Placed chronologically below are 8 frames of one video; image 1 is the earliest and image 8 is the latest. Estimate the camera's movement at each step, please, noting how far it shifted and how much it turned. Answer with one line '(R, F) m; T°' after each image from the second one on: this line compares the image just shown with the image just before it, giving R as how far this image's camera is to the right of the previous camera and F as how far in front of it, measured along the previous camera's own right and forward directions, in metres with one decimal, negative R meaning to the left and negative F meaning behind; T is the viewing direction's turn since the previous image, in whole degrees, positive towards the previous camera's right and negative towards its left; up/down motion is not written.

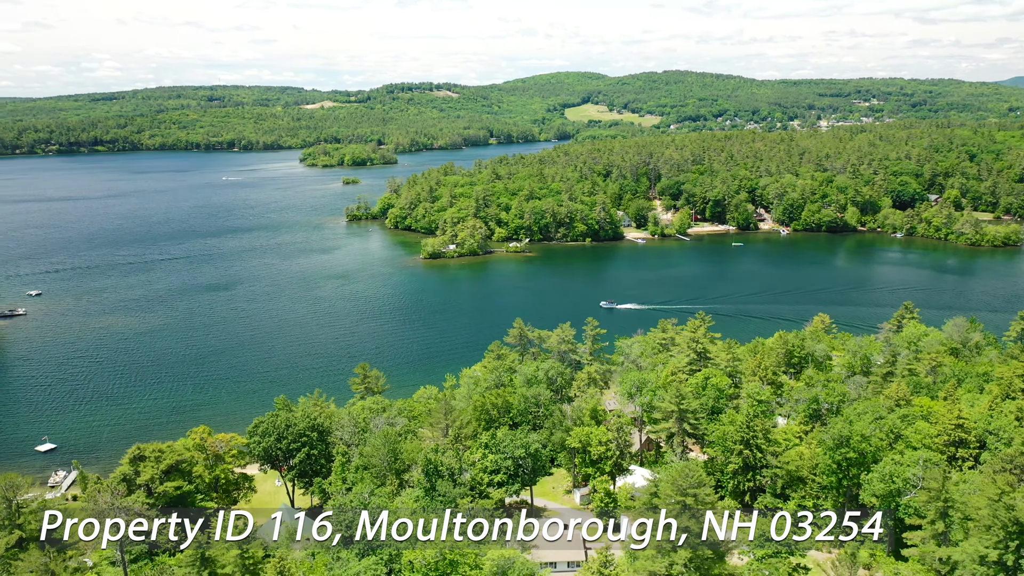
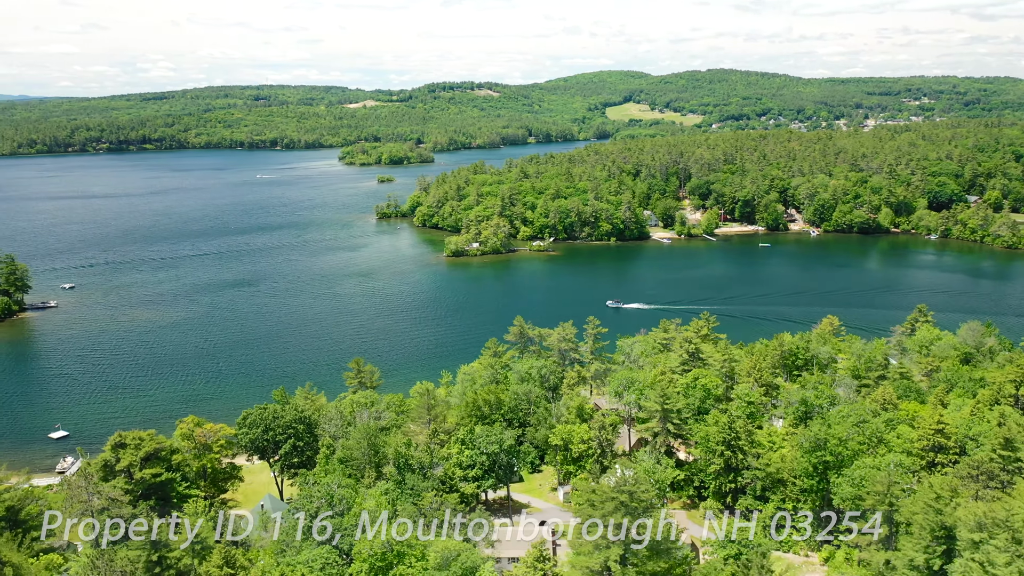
(+2.1, 0.0) m; -2°
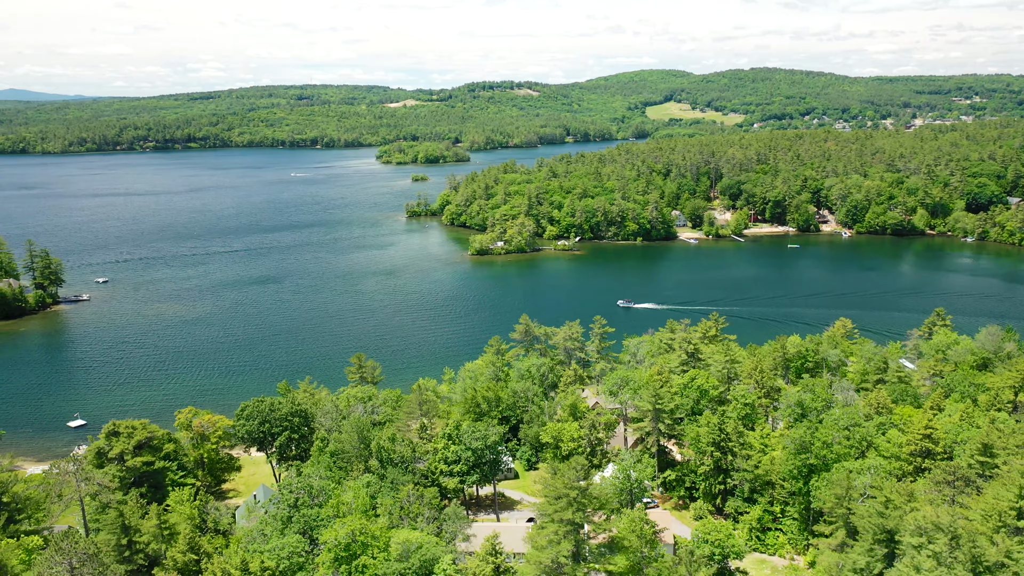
(+1.7, -0.1) m; -2°
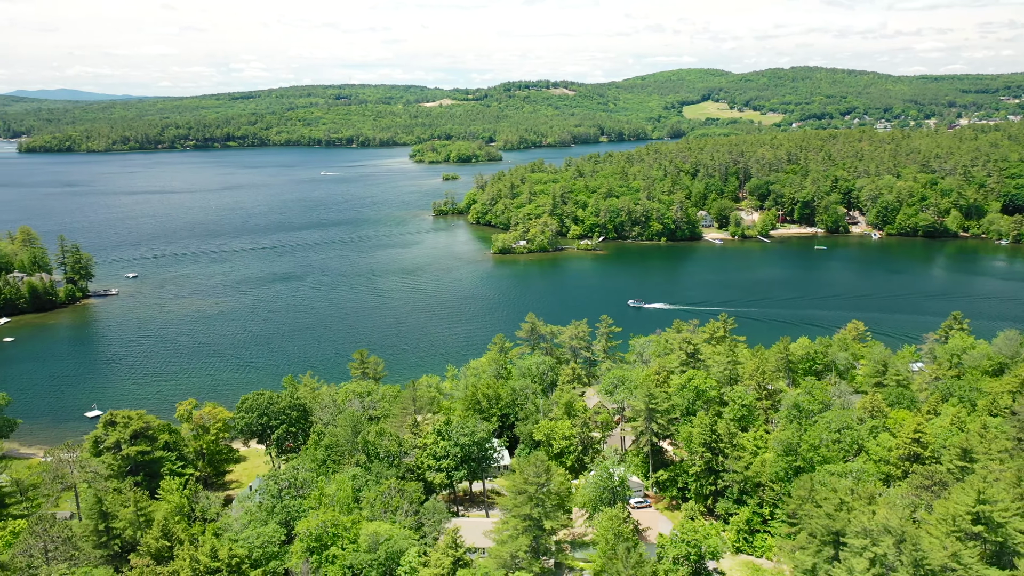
(+1.5, -0.1) m; -2°
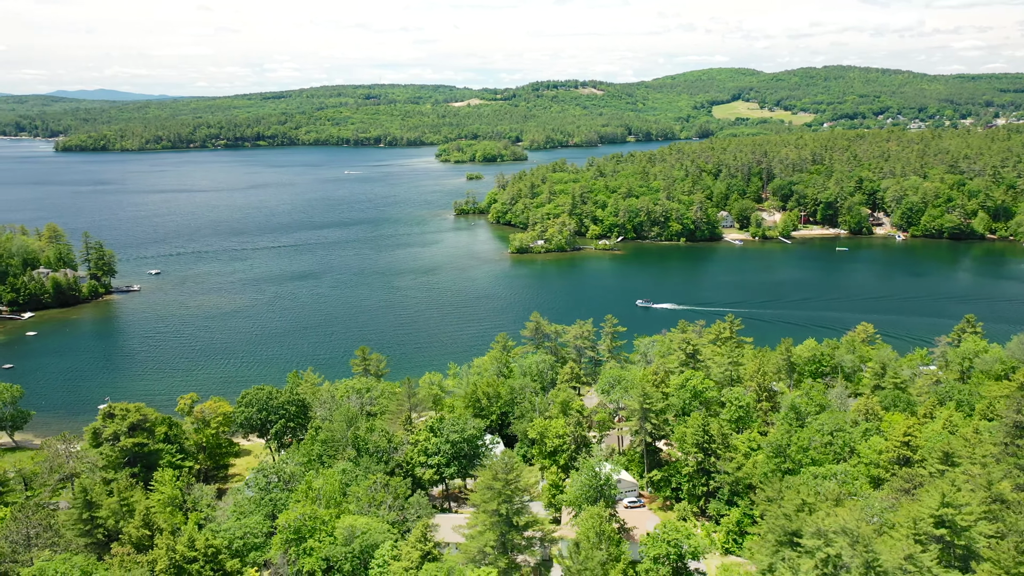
(+1.2, -0.1) m; -2°
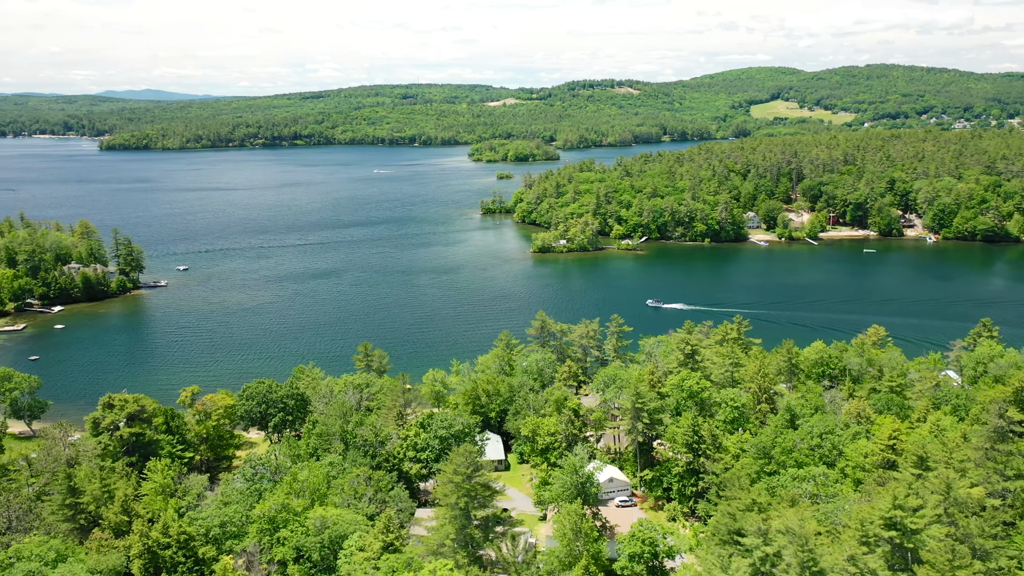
(+1.5, -0.1) m; -2°
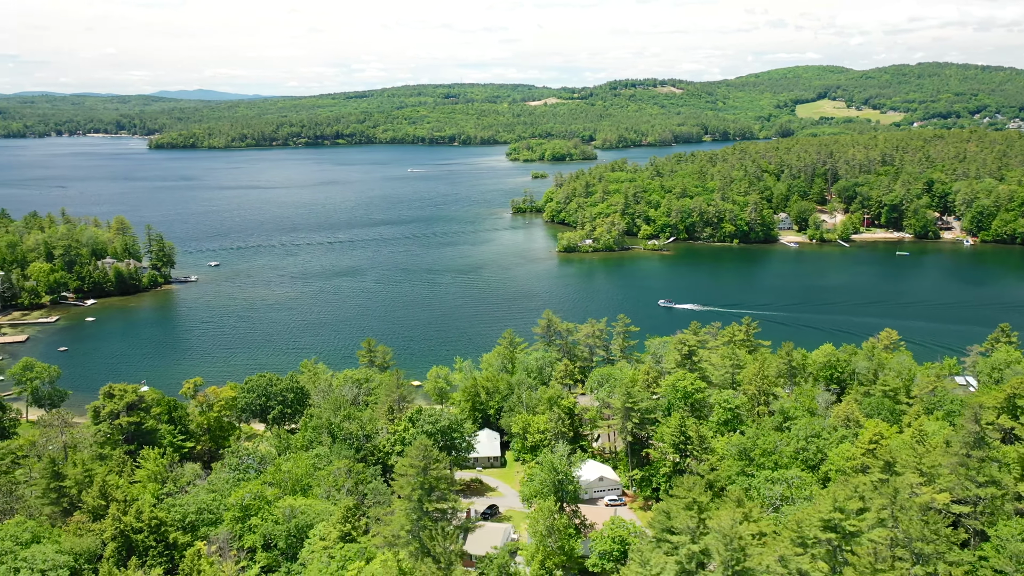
(+1.7, -0.1) m; -2°
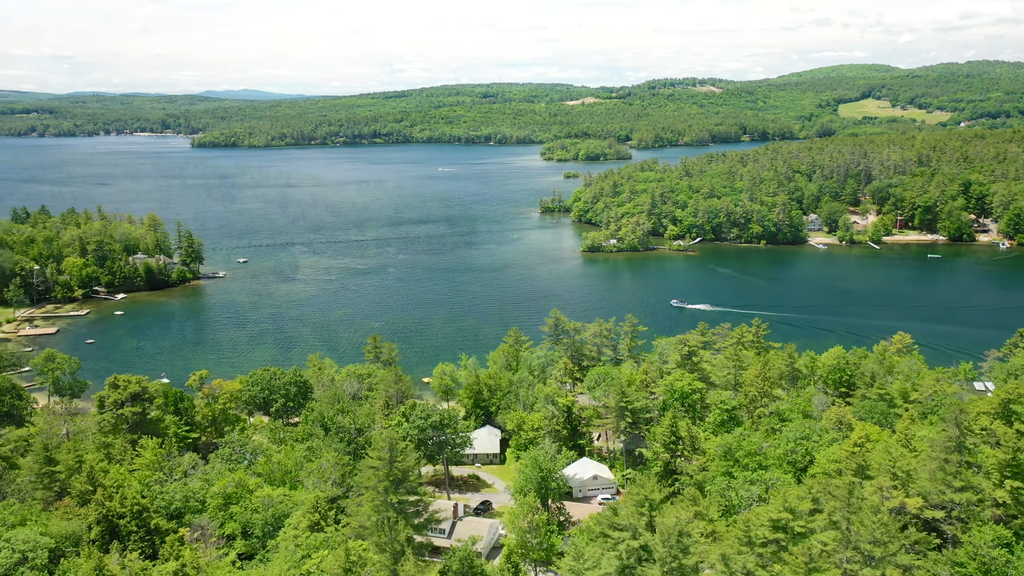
(+1.4, -0.1) m; -2°
